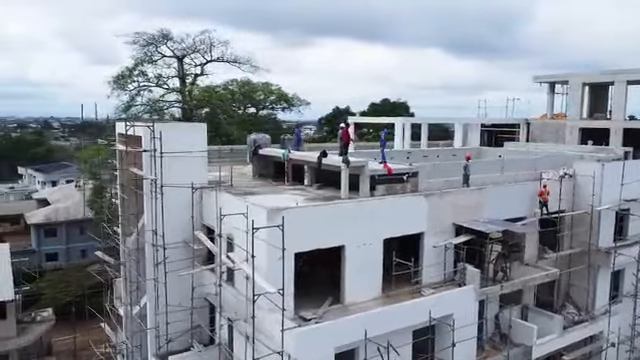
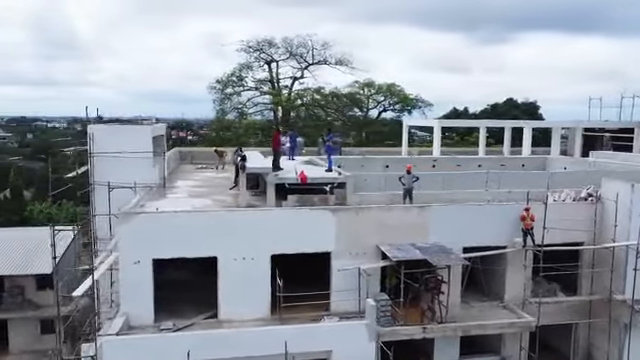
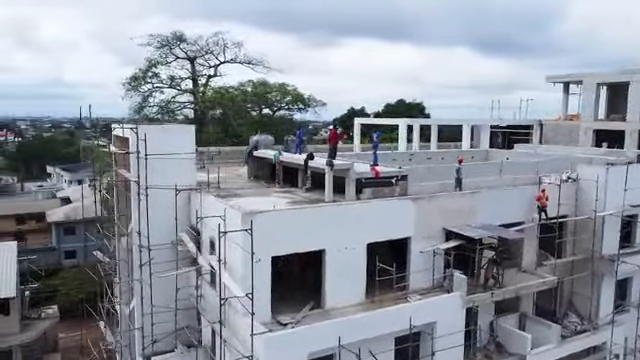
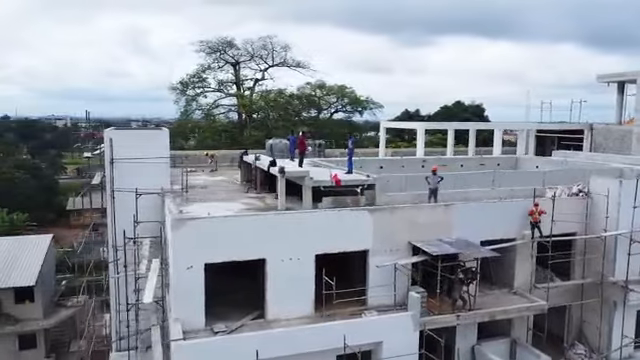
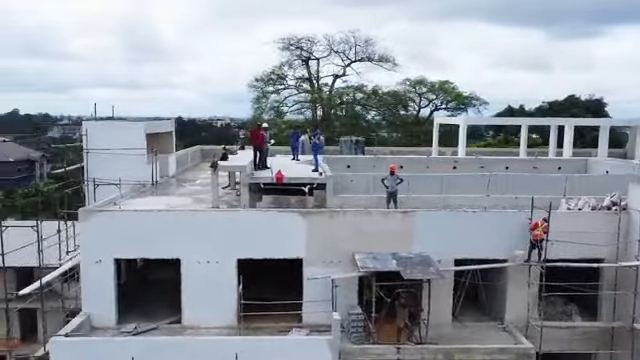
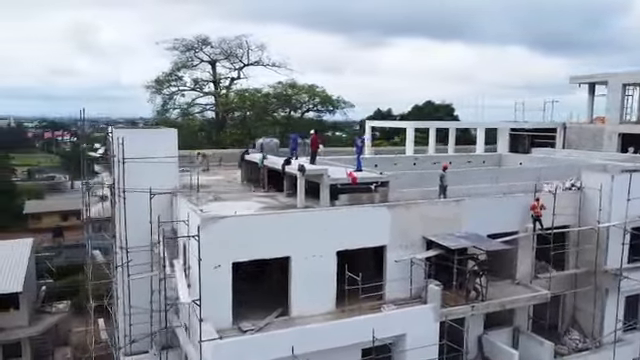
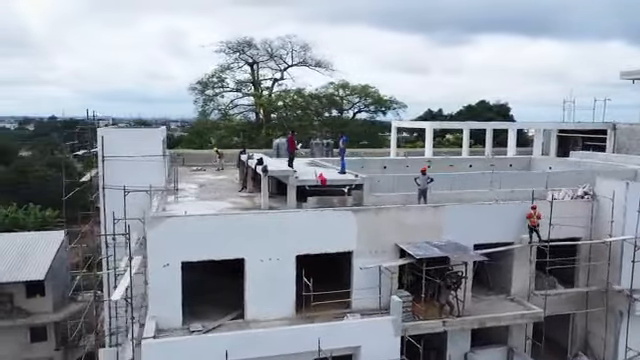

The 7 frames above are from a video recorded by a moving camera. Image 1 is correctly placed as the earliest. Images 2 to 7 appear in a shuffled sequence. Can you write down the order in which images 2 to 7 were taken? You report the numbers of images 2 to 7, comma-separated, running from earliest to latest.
3, 6, 4, 7, 2, 5
